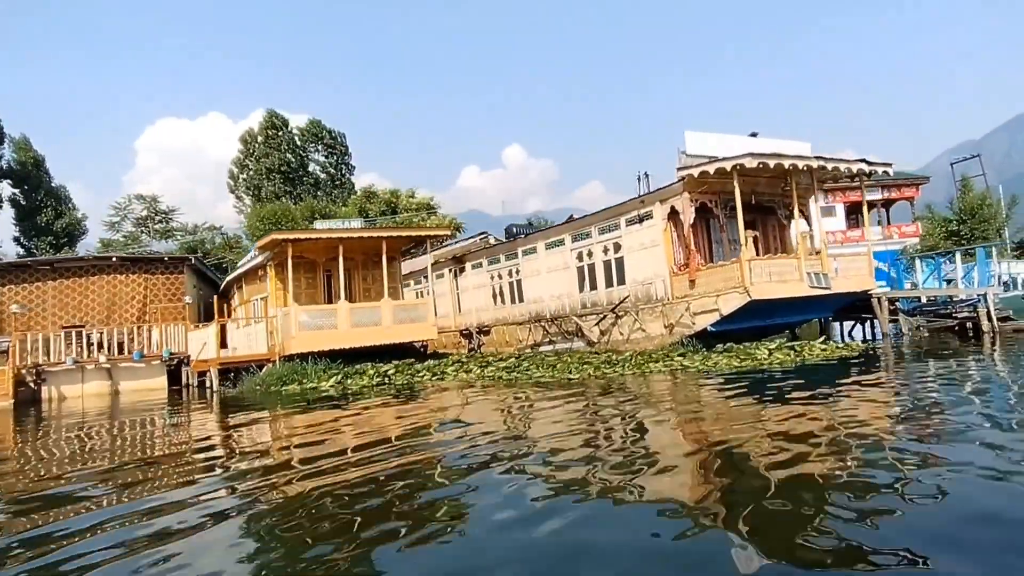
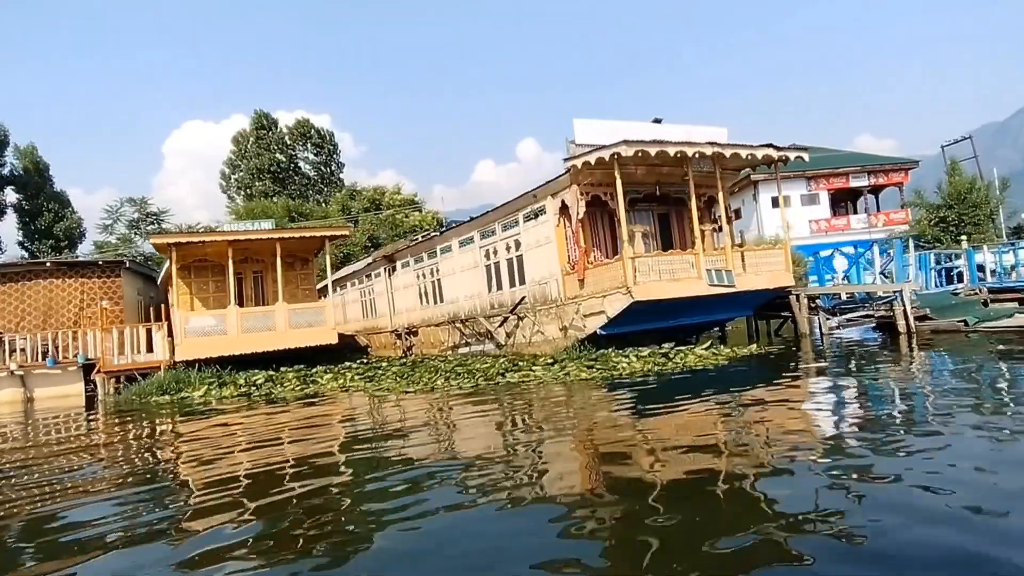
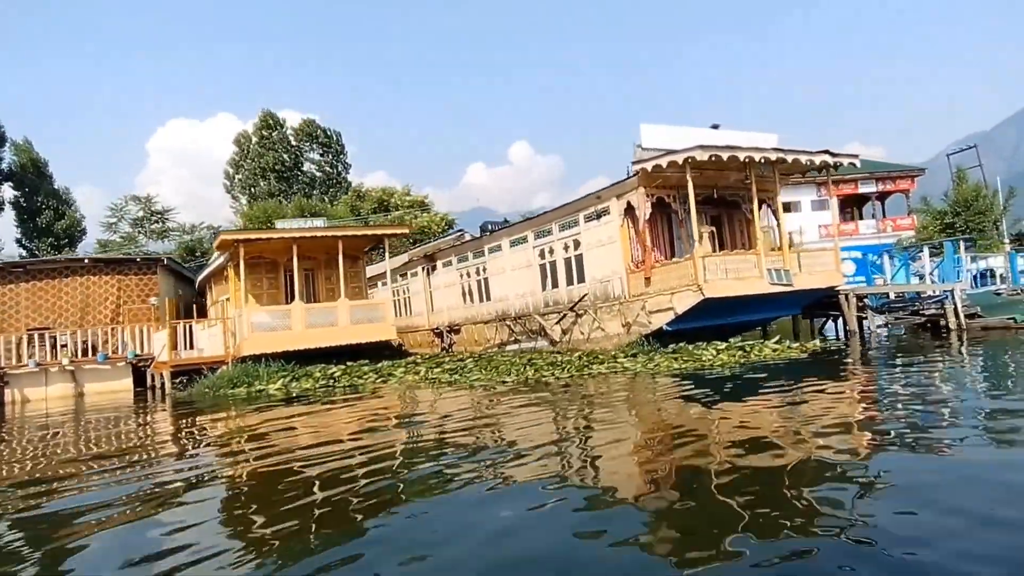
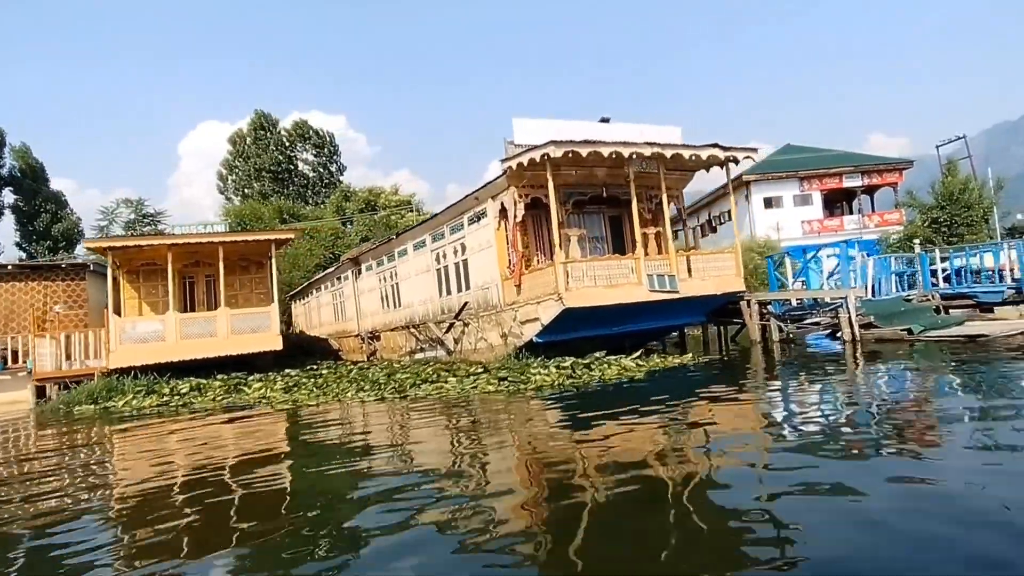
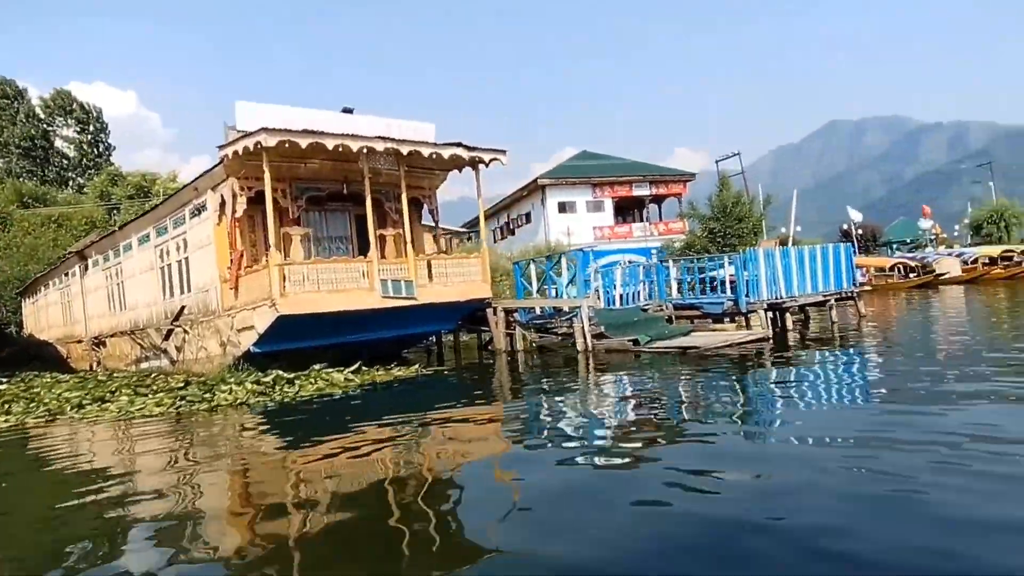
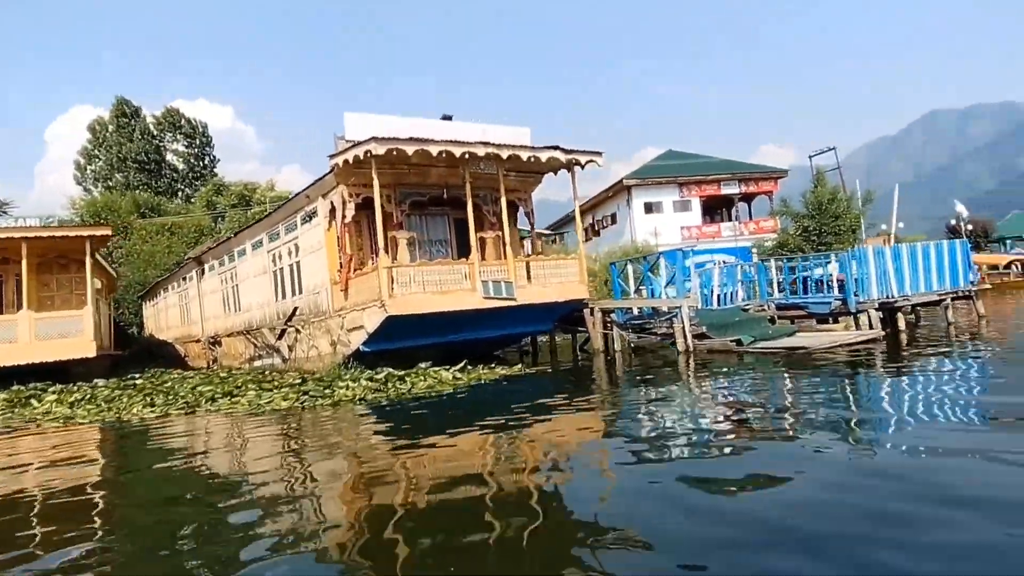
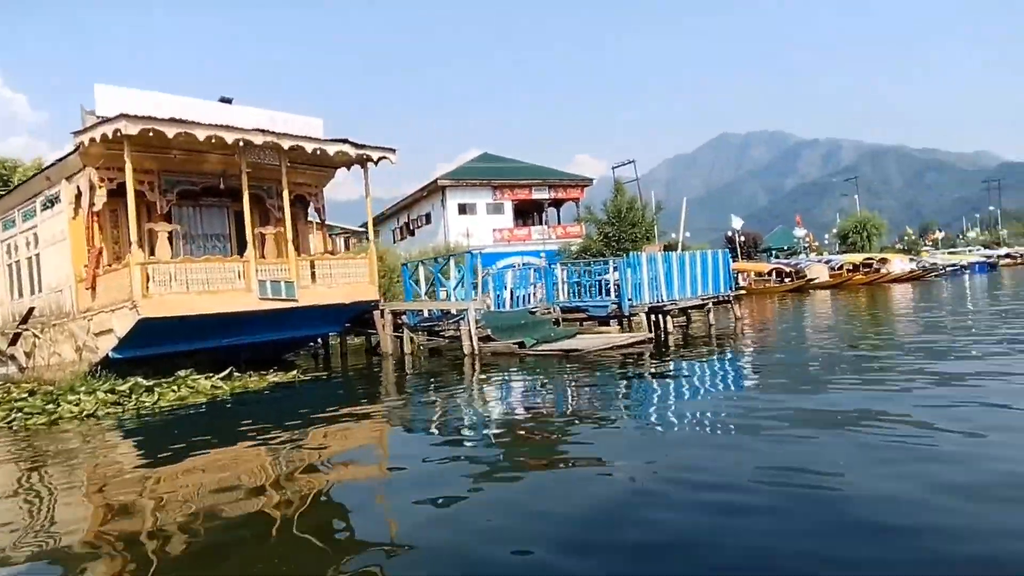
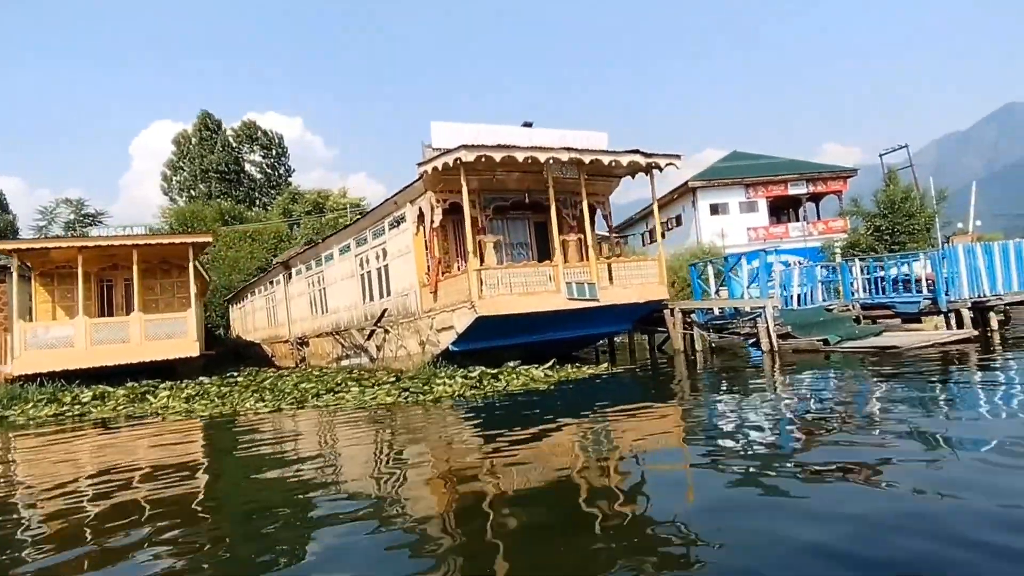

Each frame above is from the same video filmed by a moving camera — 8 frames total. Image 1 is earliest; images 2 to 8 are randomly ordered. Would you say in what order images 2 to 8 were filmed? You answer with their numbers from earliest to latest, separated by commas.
3, 2, 4, 8, 6, 5, 7
